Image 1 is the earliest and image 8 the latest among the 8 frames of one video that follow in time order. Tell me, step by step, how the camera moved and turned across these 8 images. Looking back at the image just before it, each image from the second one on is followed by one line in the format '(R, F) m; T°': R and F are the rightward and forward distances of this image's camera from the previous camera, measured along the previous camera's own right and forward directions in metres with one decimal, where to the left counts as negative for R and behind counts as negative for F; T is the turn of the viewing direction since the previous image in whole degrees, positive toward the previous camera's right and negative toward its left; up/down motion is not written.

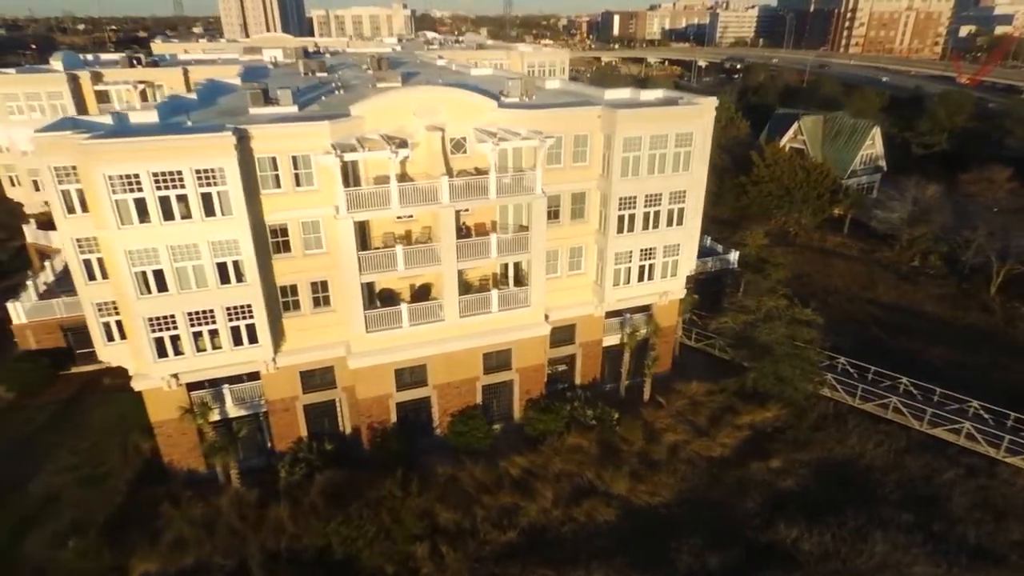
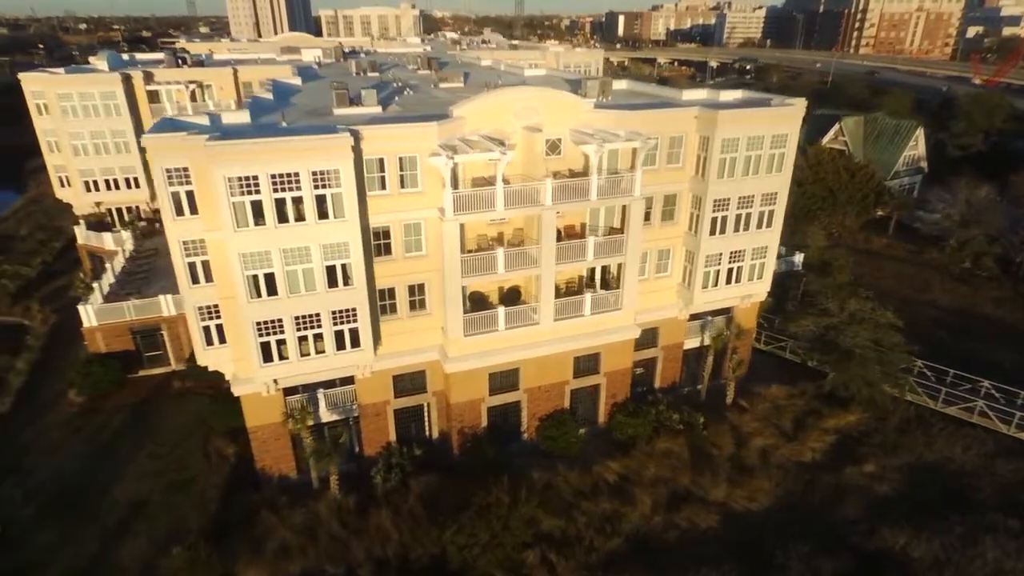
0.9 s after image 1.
(-4.7, +0.3) m; 0°
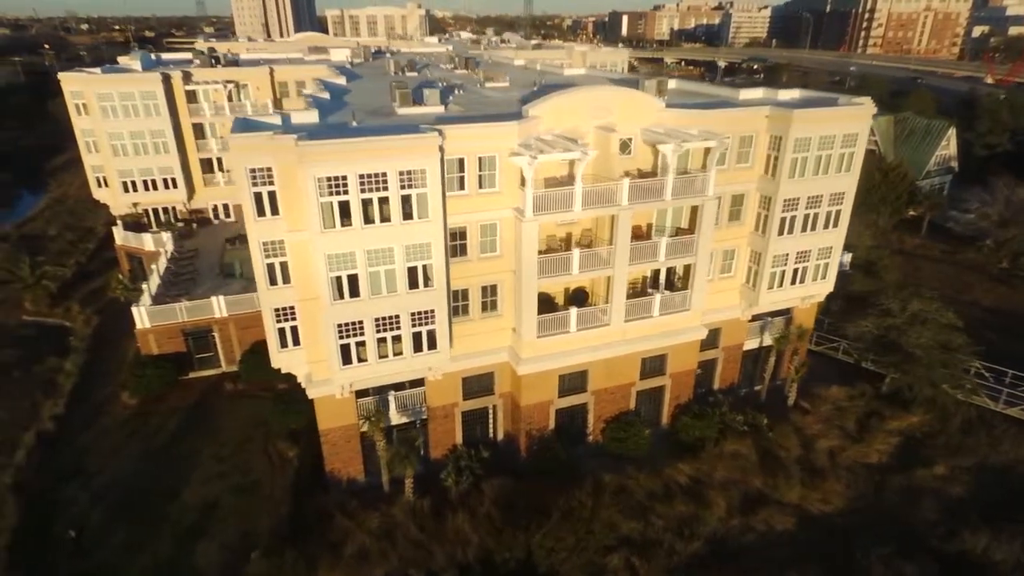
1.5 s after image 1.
(-3.4, +0.3) m; 0°
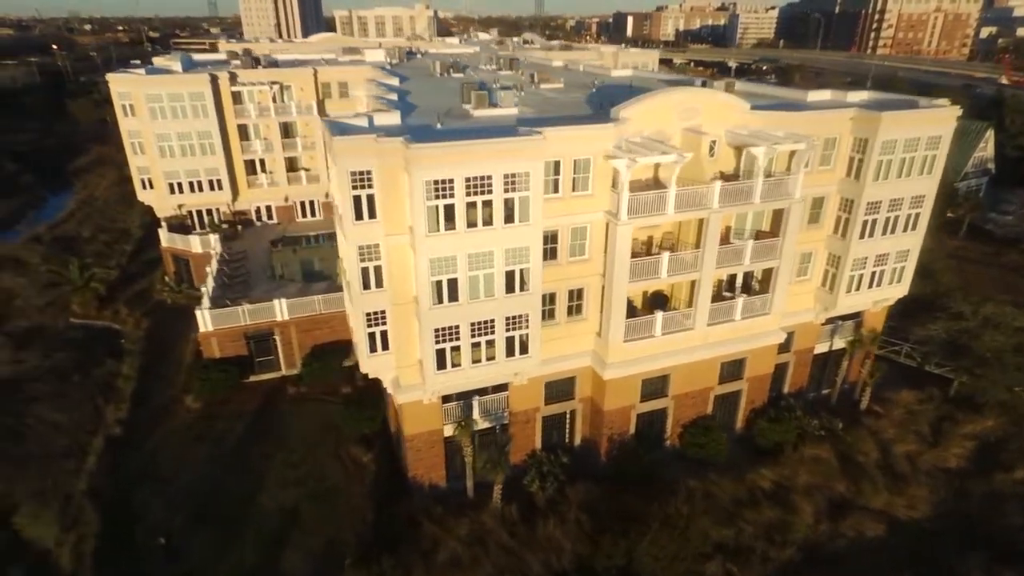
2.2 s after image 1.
(-3.9, +0.3) m; 0°
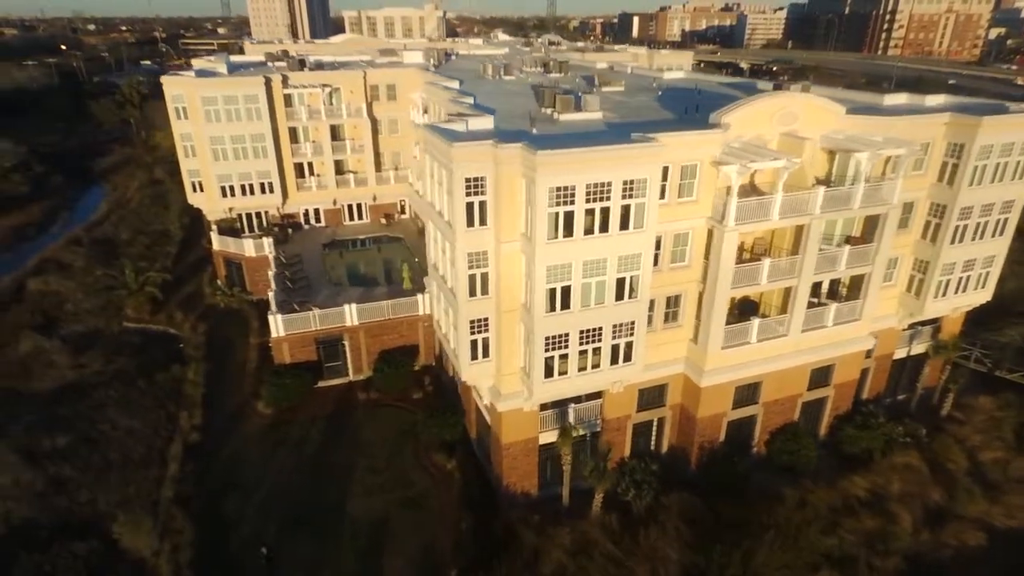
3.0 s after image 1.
(-4.3, +0.3) m; 0°
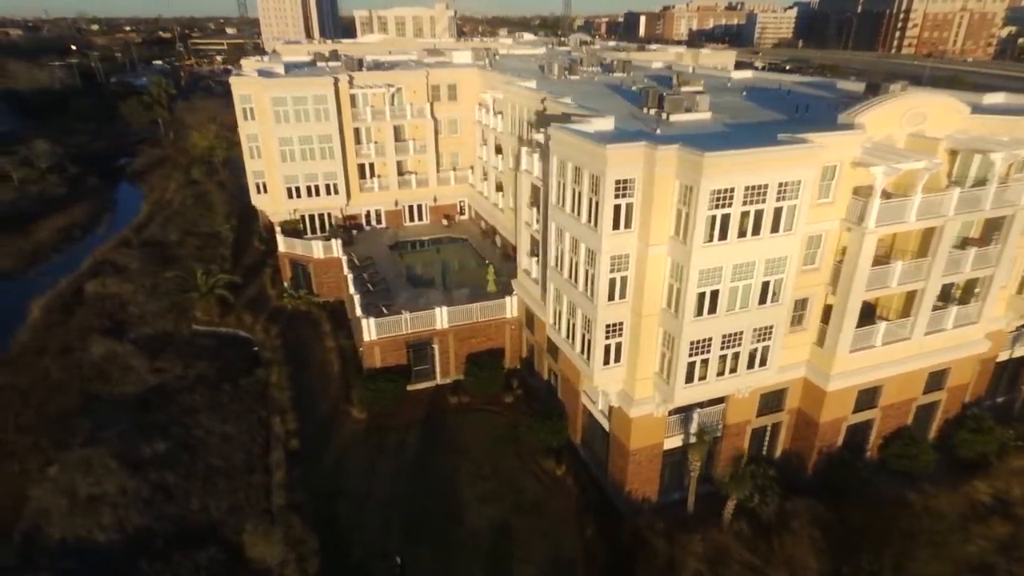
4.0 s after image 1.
(-5.5, +0.4) m; 0°
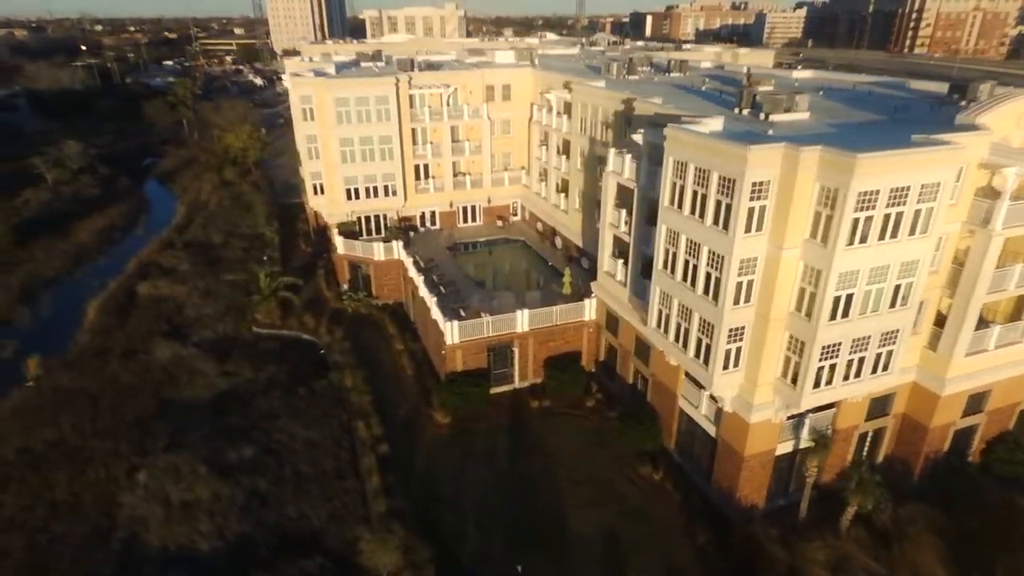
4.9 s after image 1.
(-4.8, +0.4) m; 0°
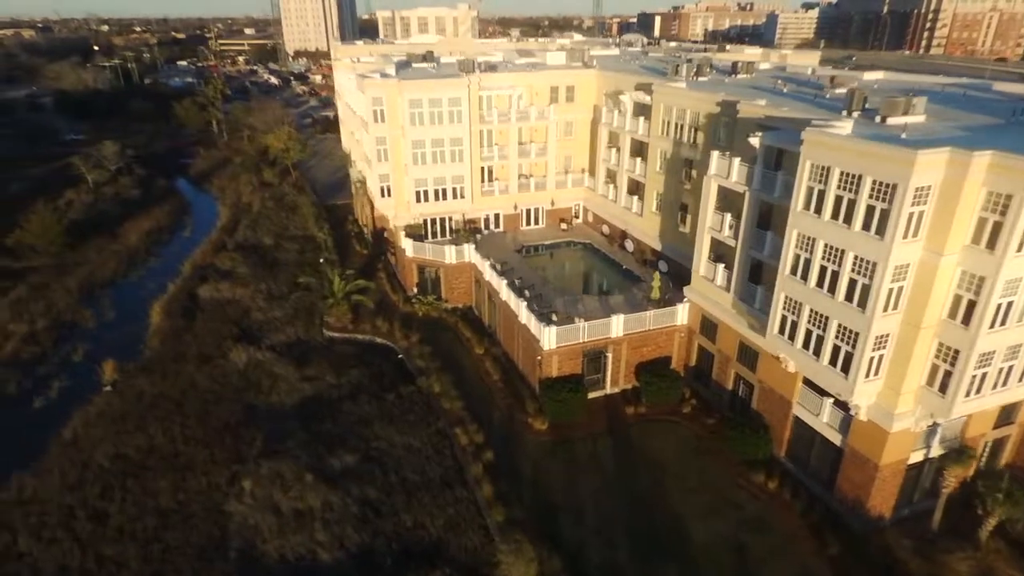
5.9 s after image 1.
(-5.4, +0.4) m; 0°
